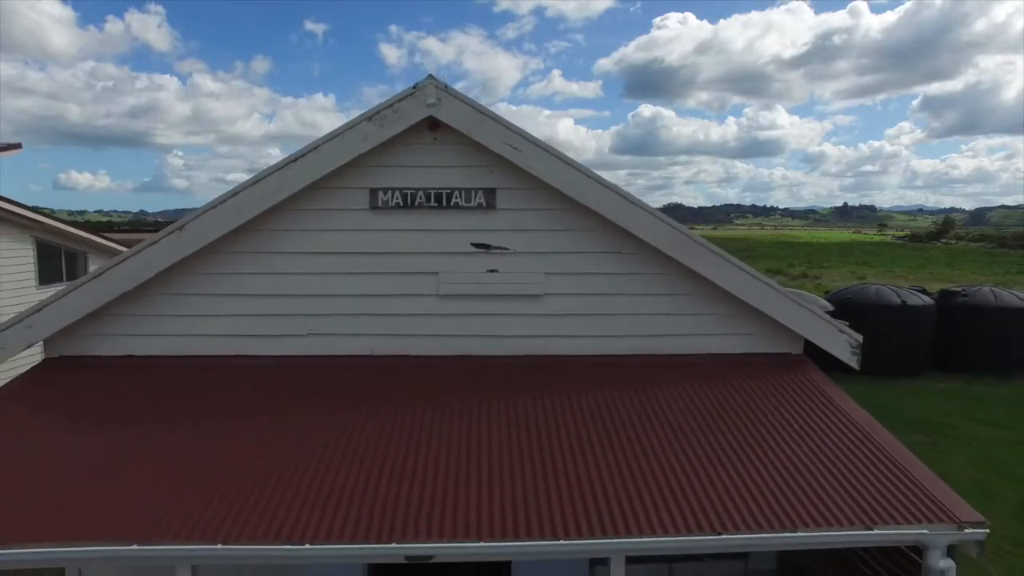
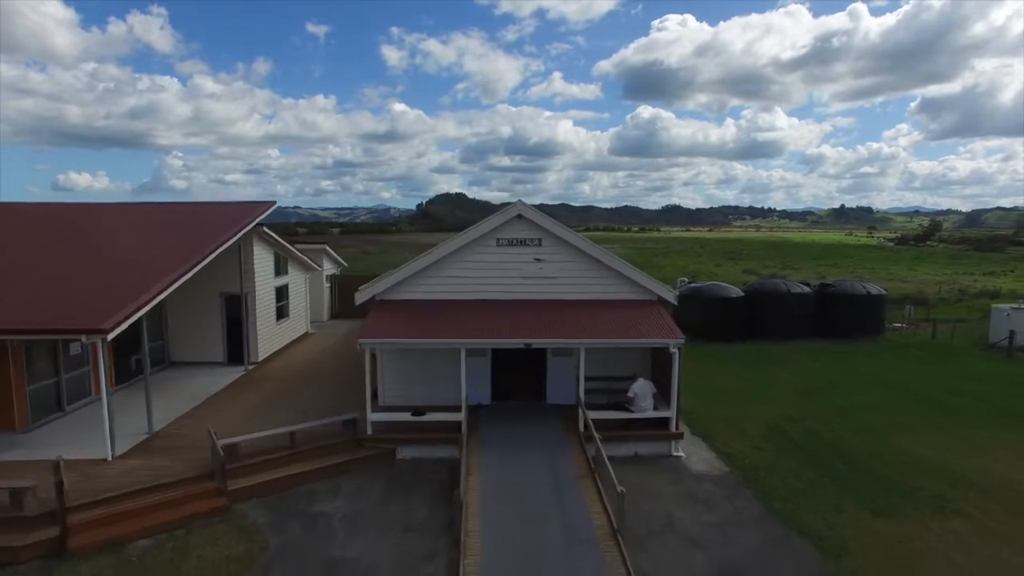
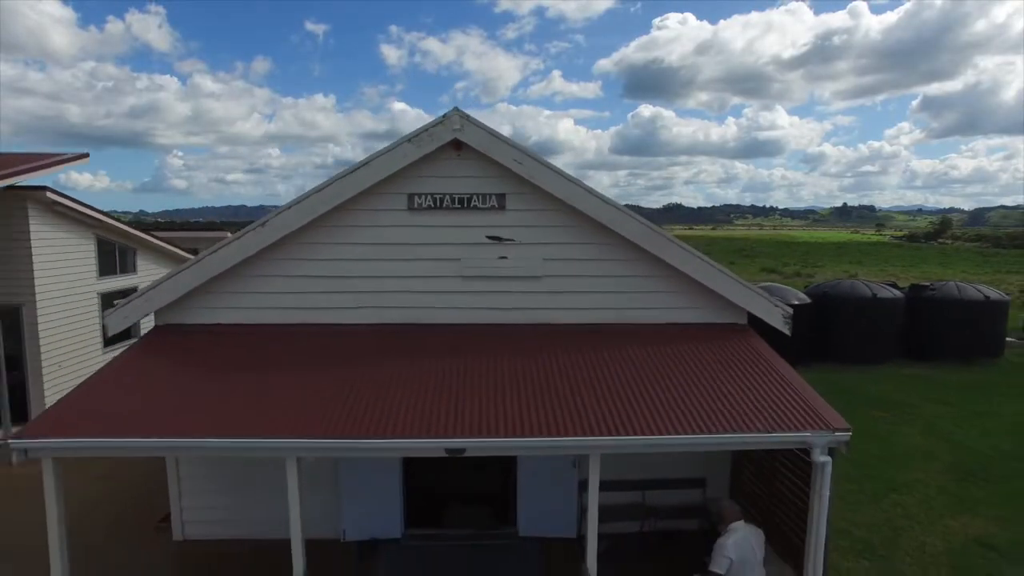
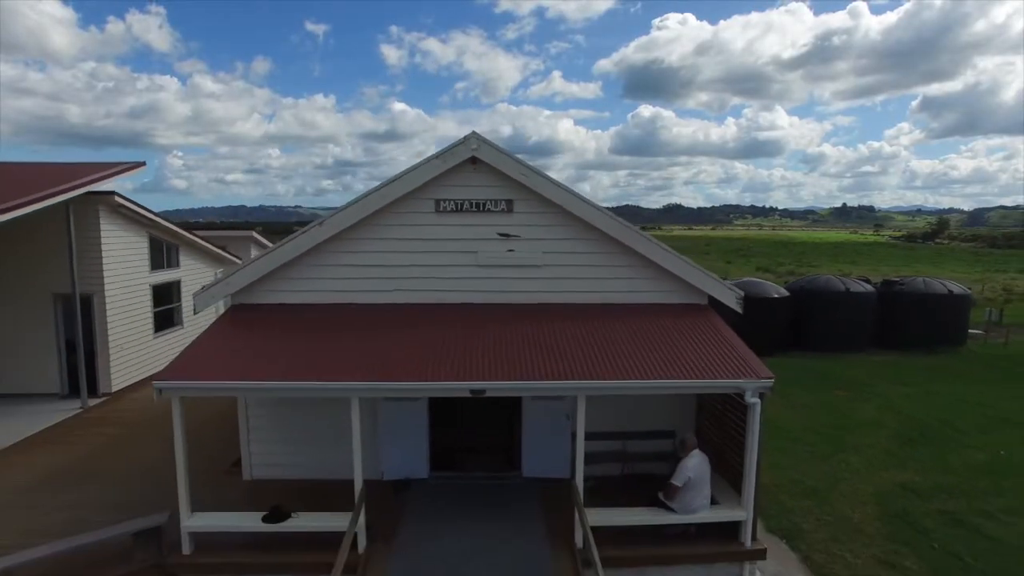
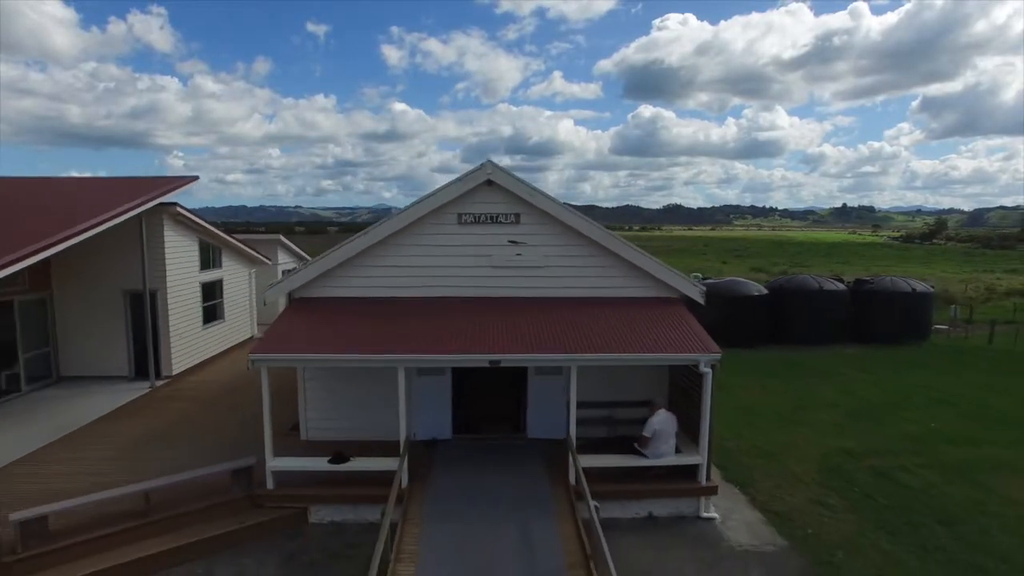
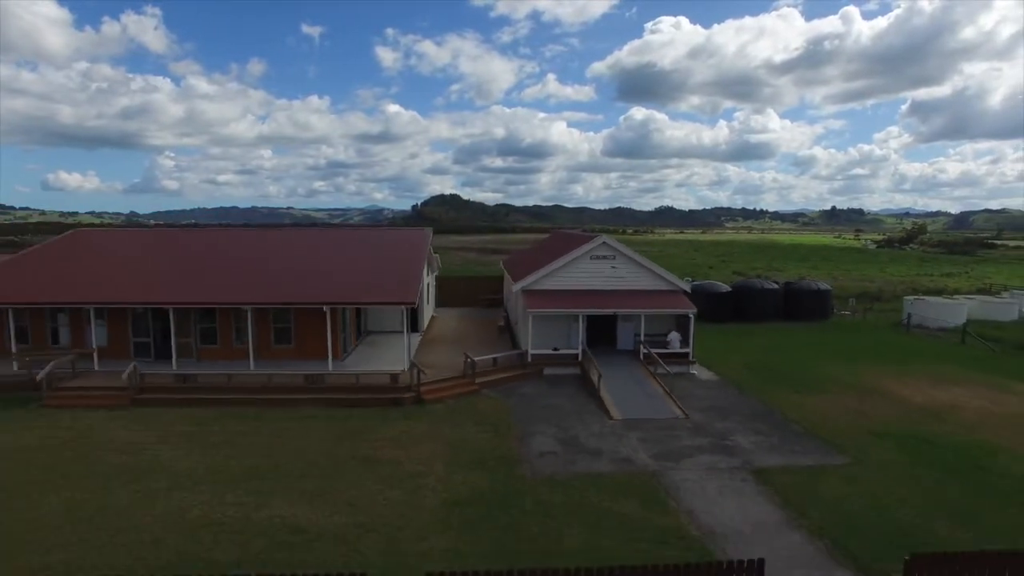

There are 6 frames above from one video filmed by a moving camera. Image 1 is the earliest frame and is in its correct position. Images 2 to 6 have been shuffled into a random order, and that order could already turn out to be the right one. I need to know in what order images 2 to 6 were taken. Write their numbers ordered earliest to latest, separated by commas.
3, 4, 5, 2, 6
